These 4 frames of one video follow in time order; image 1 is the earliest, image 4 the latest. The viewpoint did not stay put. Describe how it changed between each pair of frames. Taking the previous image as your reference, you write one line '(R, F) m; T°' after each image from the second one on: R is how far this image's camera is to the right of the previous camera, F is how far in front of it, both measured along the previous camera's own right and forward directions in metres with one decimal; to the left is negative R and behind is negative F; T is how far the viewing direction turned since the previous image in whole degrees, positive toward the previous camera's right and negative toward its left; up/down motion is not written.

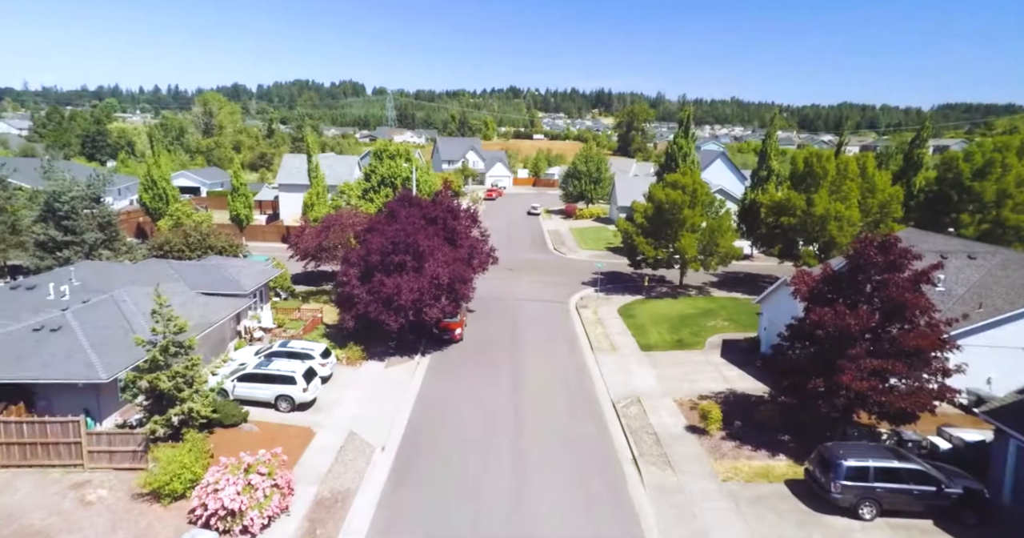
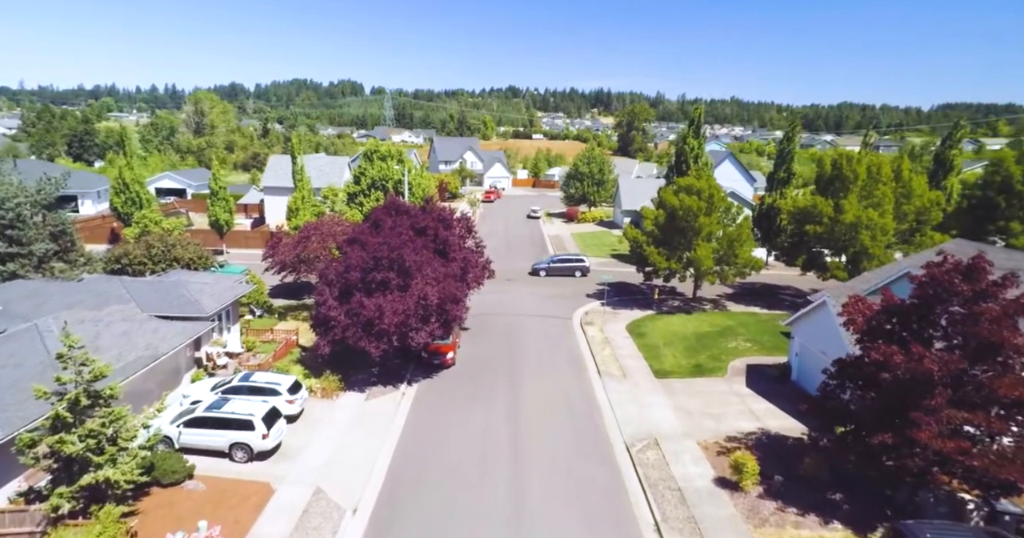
(0.0, +2.2) m; 0°
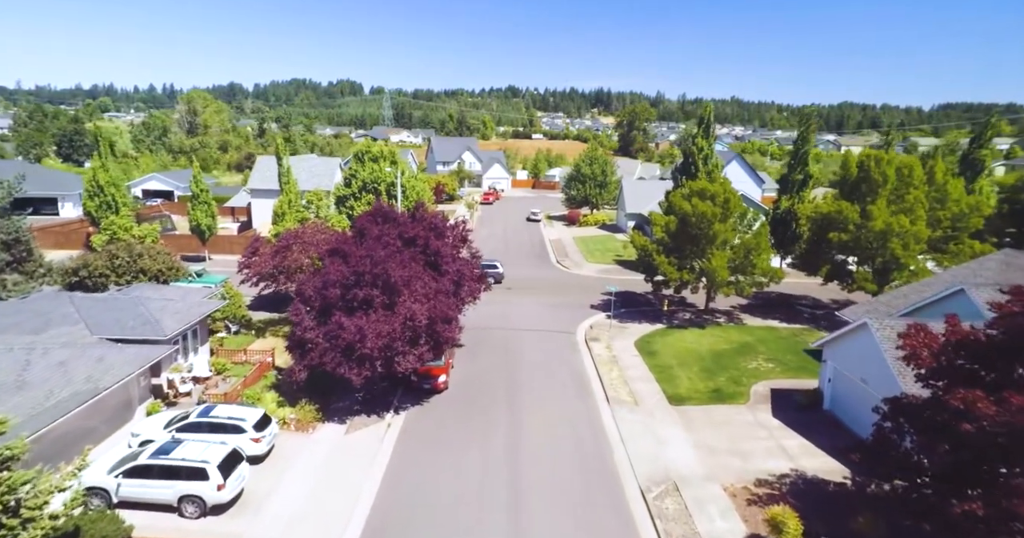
(0.0, +1.8) m; 0°
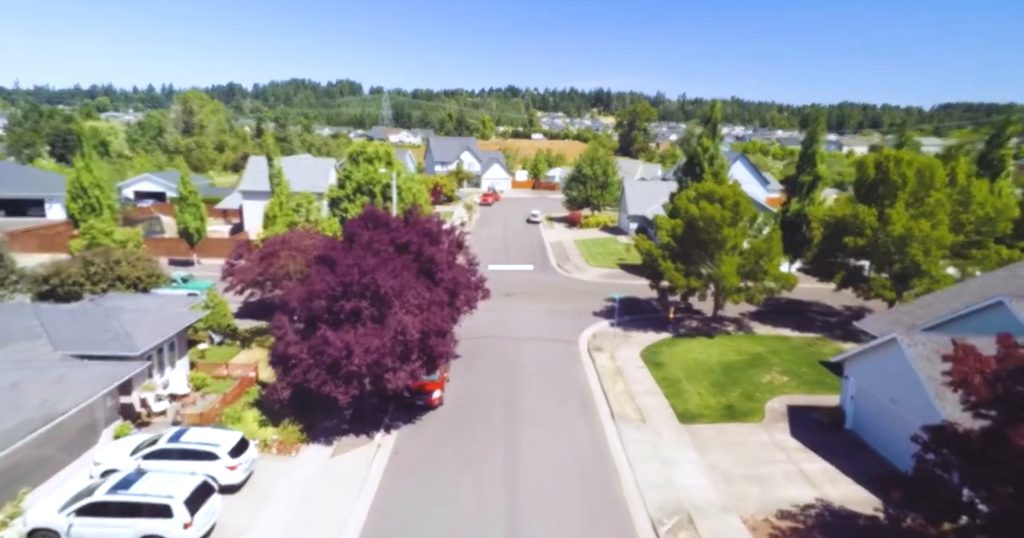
(0.0, +1.0) m; 0°
